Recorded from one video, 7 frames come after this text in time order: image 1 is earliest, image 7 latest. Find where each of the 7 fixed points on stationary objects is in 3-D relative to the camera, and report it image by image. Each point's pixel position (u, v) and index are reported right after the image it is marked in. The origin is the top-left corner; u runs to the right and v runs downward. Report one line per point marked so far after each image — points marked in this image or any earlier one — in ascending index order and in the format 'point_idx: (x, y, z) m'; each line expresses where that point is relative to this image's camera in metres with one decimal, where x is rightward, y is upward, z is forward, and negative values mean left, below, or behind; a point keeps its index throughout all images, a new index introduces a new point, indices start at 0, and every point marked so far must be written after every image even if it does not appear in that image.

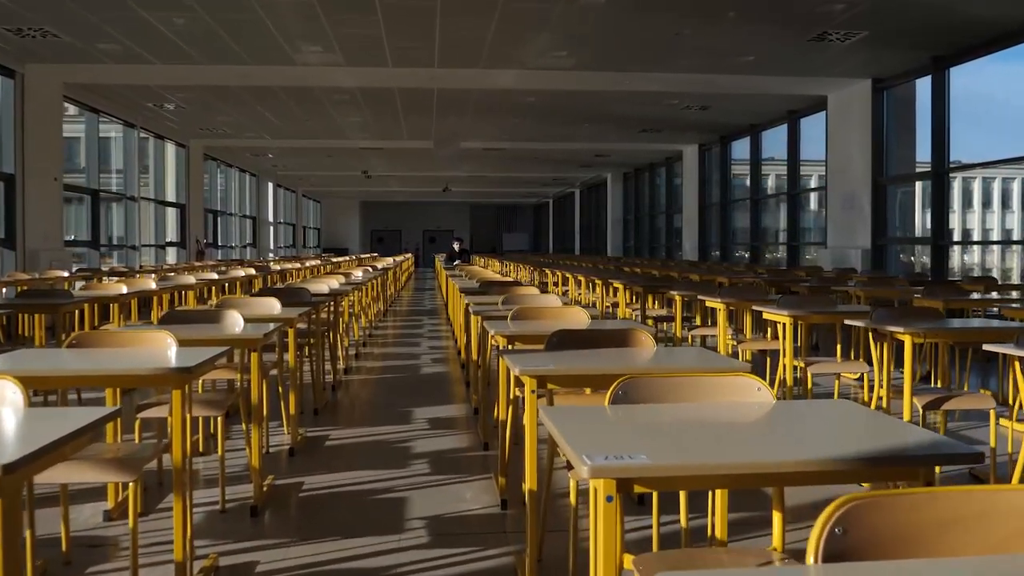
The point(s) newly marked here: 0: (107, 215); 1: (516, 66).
0: (-6.3, +1.1, +13.9) m
1: (0.0, +2.6, +10.5) m
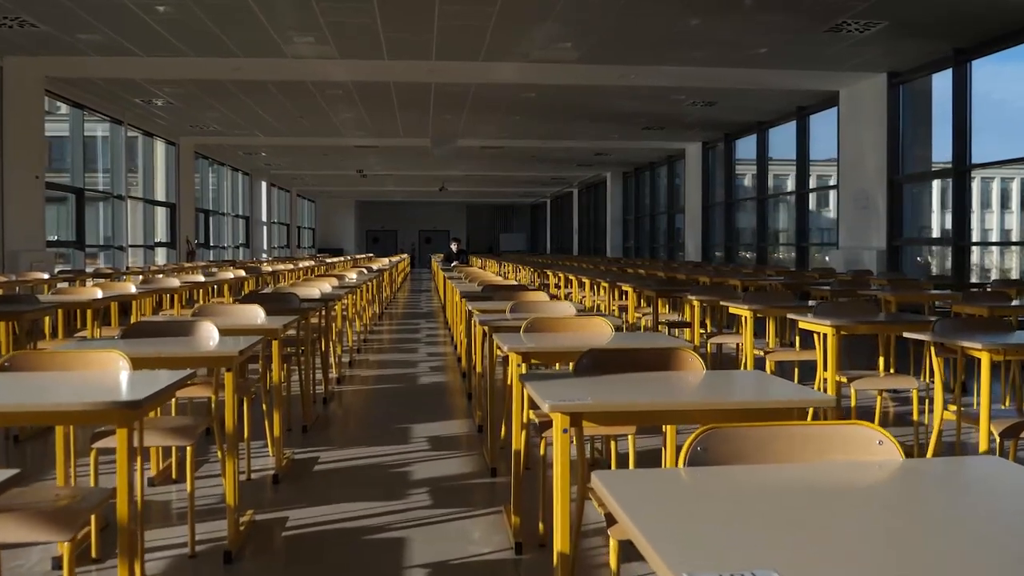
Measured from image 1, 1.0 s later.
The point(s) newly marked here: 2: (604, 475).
0: (-6.3, +1.1, +13.5) m
1: (+0.1, +2.6, +10.1) m
2: (+0.1, -0.3, +1.4) m
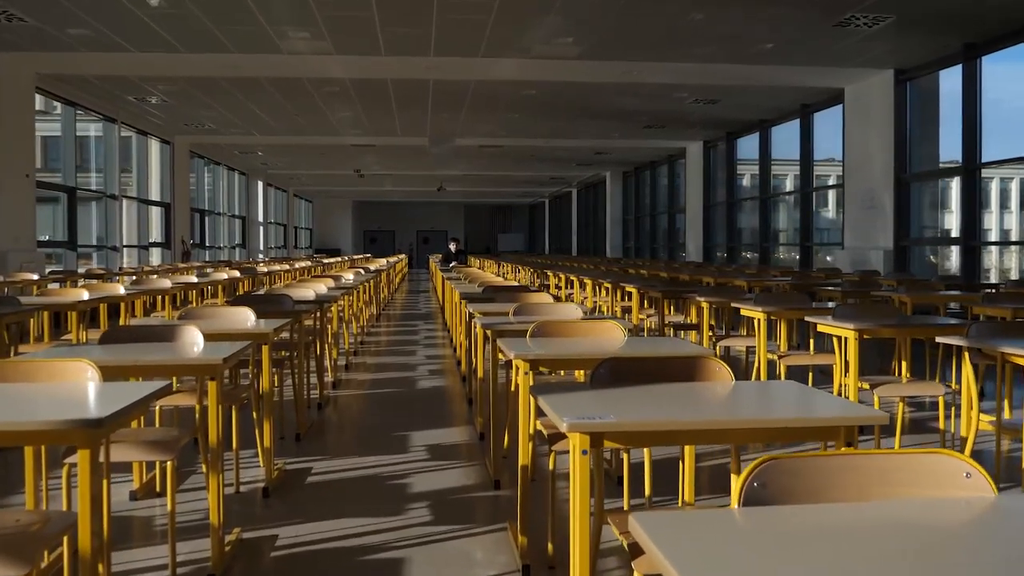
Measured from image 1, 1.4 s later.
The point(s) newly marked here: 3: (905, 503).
0: (-6.3, +1.1, +13.2) m
1: (+0.1, +2.6, +9.9) m
2: (+0.2, -0.3, +1.2) m
3: (+0.5, -0.3, +1.2) m
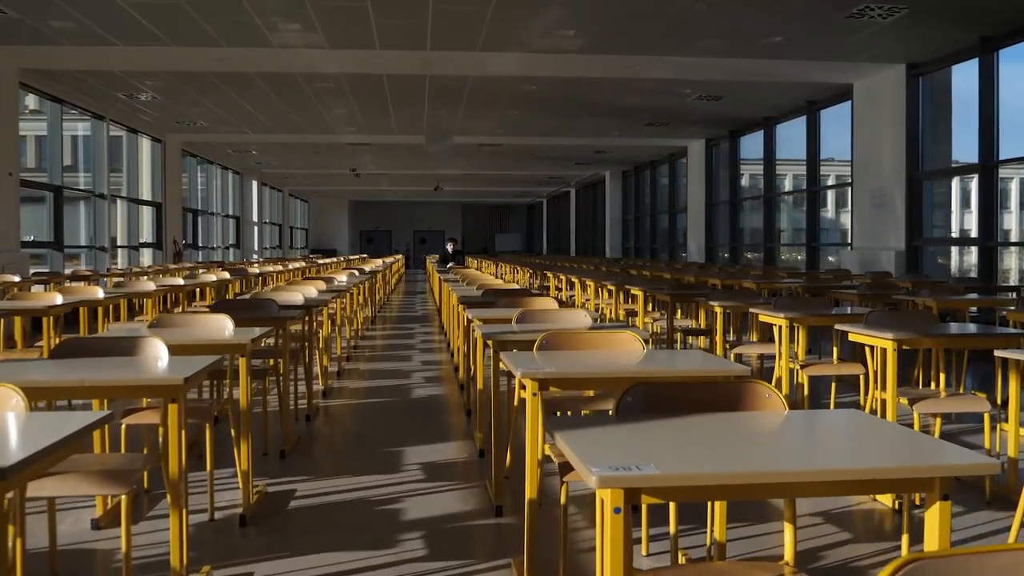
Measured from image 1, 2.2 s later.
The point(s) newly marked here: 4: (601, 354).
0: (-6.3, +1.0, +12.9) m
1: (0.0, +2.6, +9.5) m
2: (+0.2, -0.3, +0.8) m
3: (+0.6, -0.3, +0.9) m
4: (+0.3, -0.2, +2.6) m
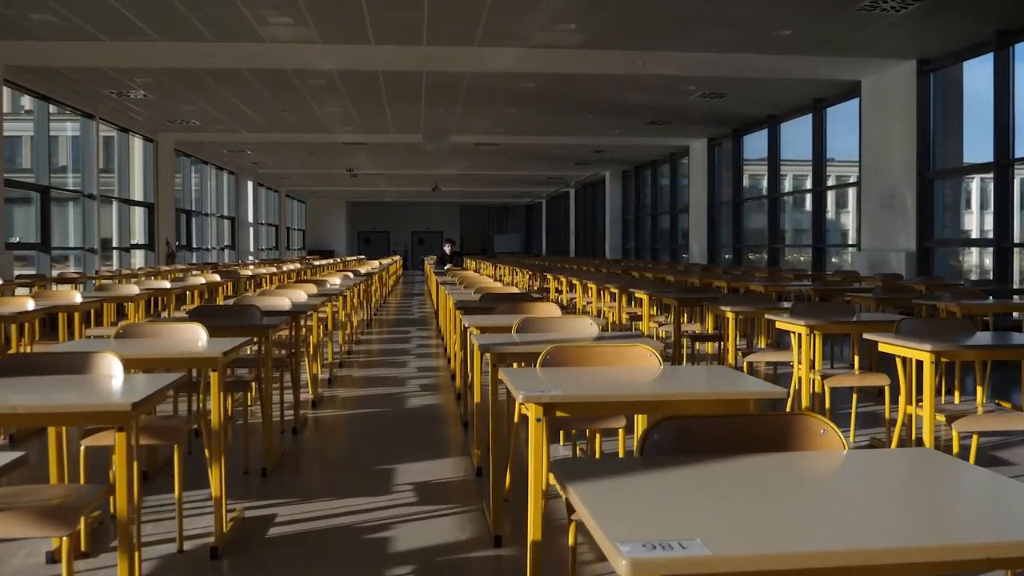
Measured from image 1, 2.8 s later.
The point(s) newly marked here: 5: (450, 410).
0: (-6.3, +1.0, +12.6) m
1: (0.0, +2.5, +9.2) m
2: (+0.2, -0.3, +0.5) m
3: (+0.6, -0.3, +0.6) m
4: (+0.3, -0.2, +2.4) m
5: (-0.4, -0.7, +5.4) m
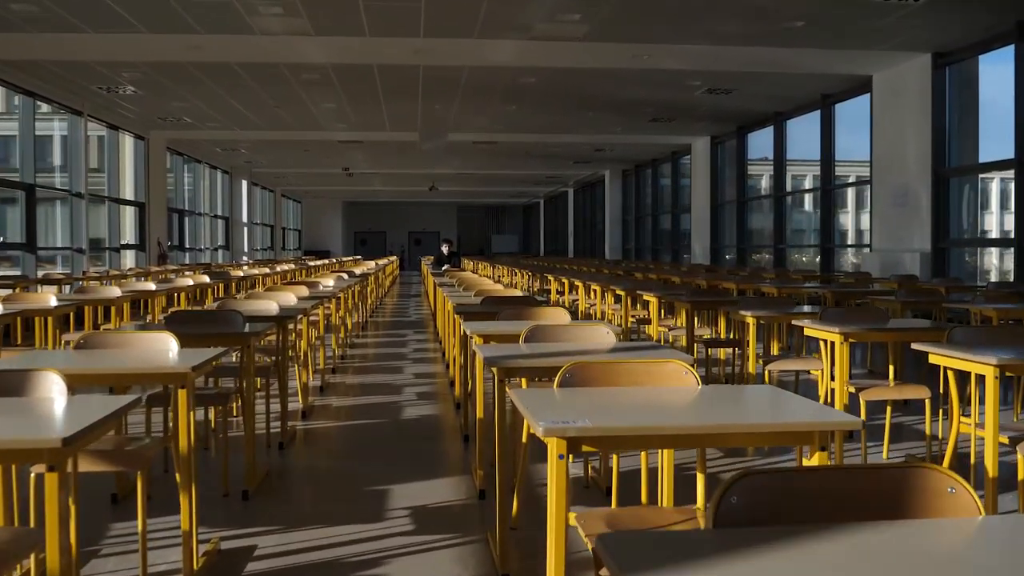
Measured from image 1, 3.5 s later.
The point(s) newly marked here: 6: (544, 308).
0: (-6.3, +1.0, +12.2) m
1: (0.0, +2.5, +8.9) m
2: (+0.2, -0.3, +0.2) m
3: (+0.6, -0.3, +0.3) m
4: (+0.3, -0.2, +2.0) m
5: (-0.4, -0.7, +5.1) m
6: (+0.1, -0.1, +3.9) m
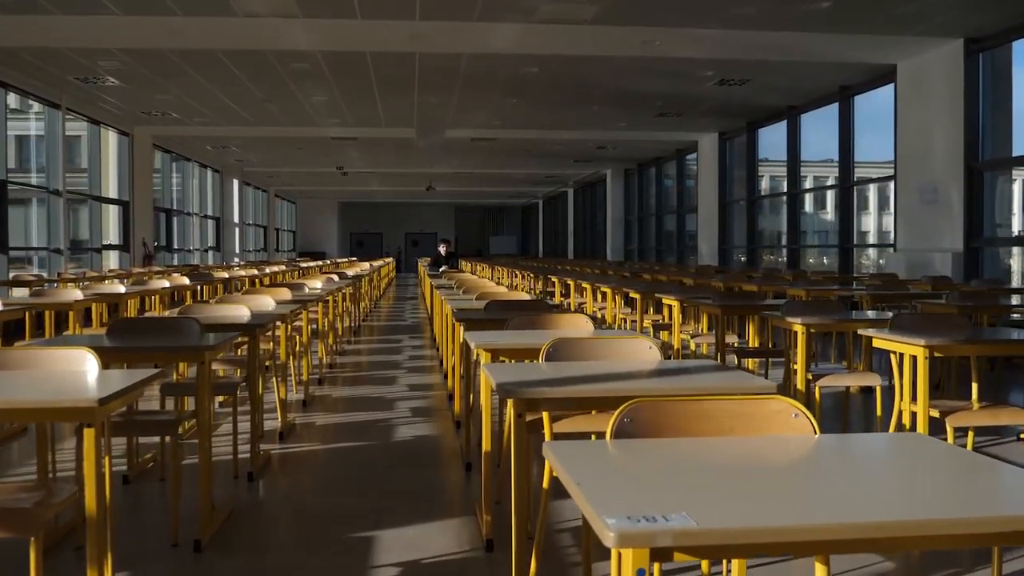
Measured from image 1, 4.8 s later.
0: (-6.3, +1.0, +11.6) m
1: (+0.1, +2.5, +8.3) m
2: (+0.3, -0.3, -0.4) m
3: (+0.6, -0.3, -0.4) m
4: (+0.3, -0.2, +1.4) m
5: (-0.3, -0.8, +4.5) m
6: (+0.2, -0.1, +3.2) m
